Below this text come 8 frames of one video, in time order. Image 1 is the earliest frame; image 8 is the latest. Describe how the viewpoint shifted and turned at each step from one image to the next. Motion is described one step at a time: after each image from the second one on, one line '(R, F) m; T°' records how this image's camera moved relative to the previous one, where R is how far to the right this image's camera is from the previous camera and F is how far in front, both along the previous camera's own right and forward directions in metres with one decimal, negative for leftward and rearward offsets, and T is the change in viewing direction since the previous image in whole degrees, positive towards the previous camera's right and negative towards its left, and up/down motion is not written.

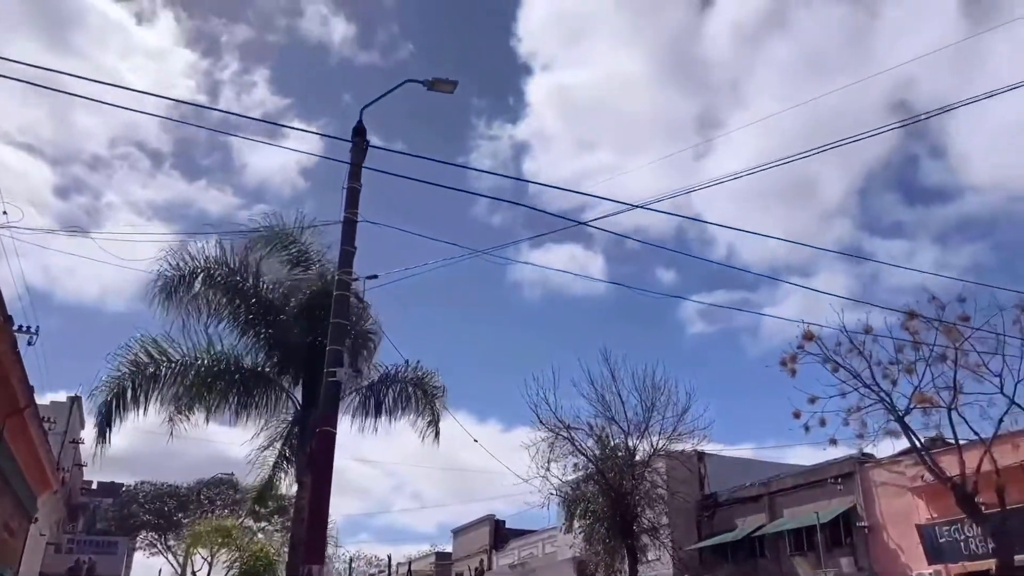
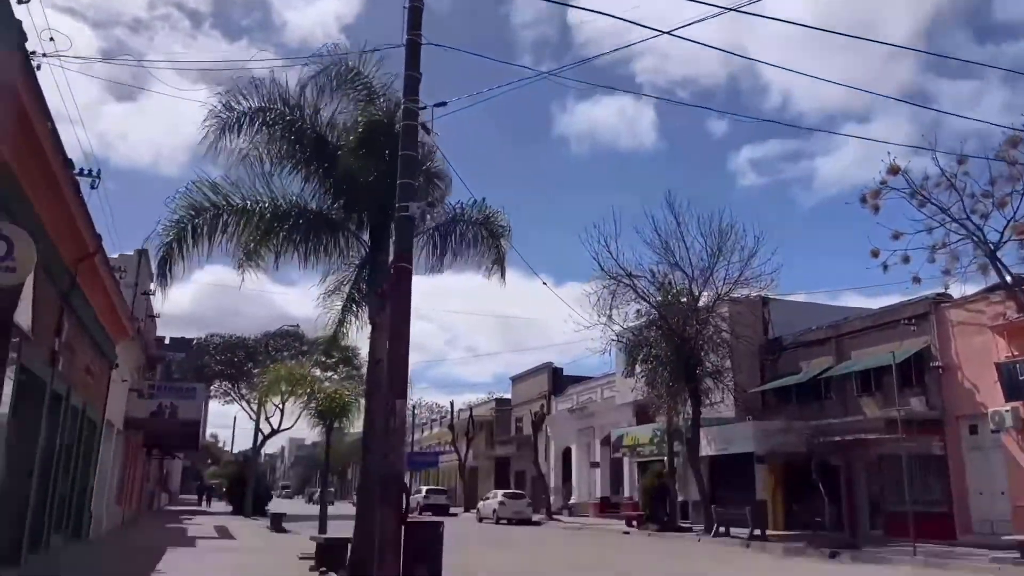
(-0.4, +0.7) m; -4°
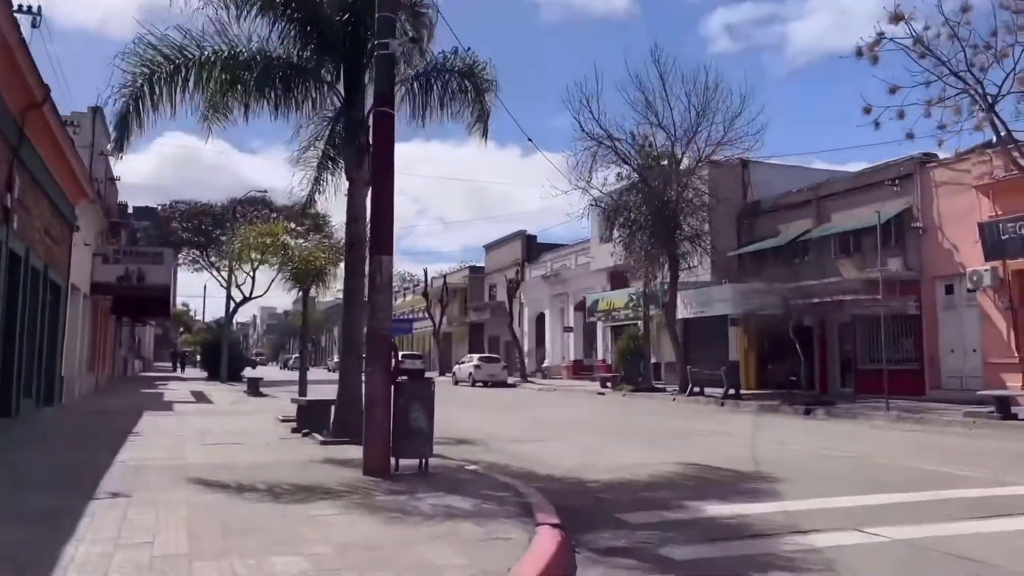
(-0.3, +0.7) m; +2°
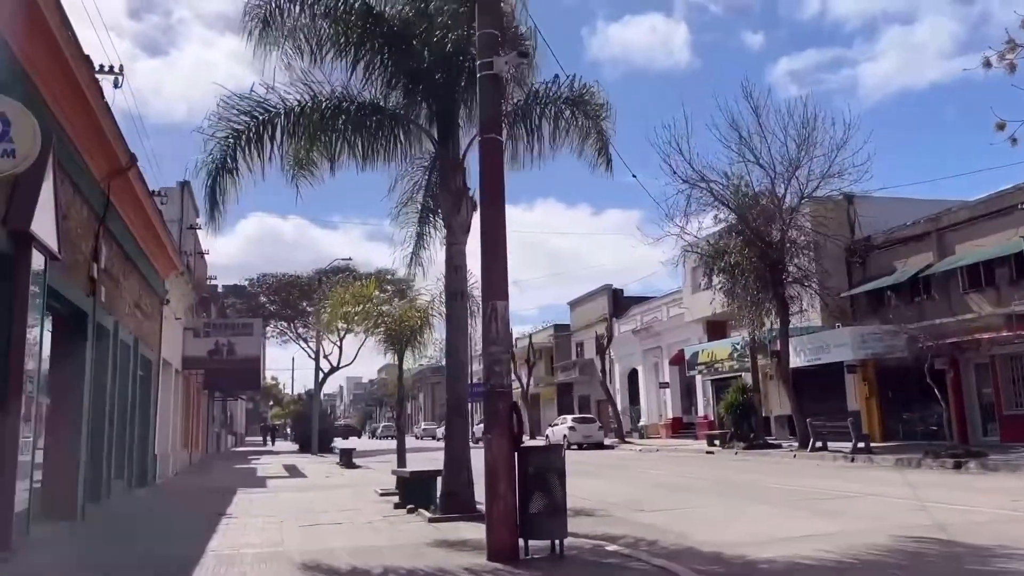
(-0.6, +1.4) m; -5°
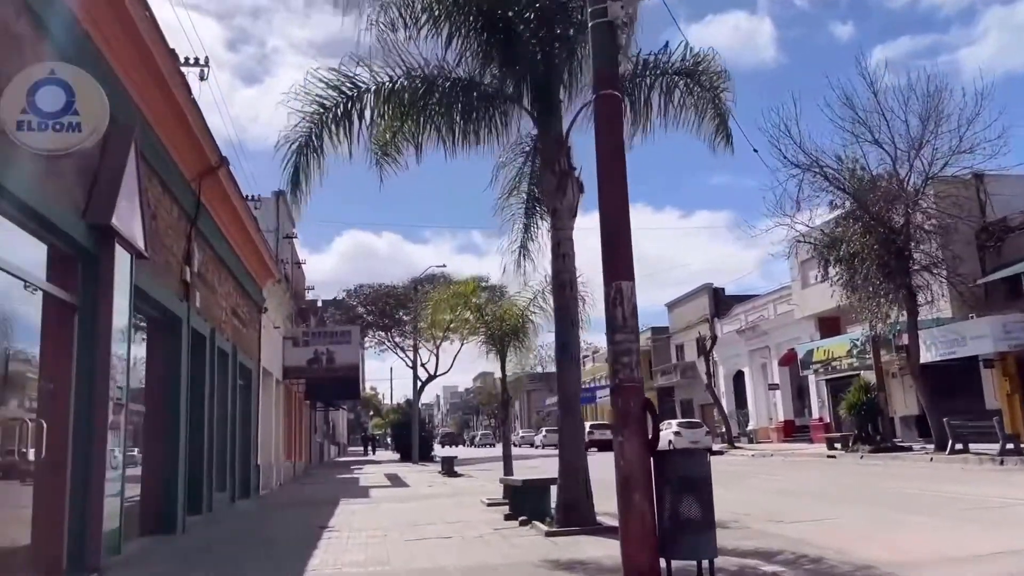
(-0.3, +1.1) m; -6°
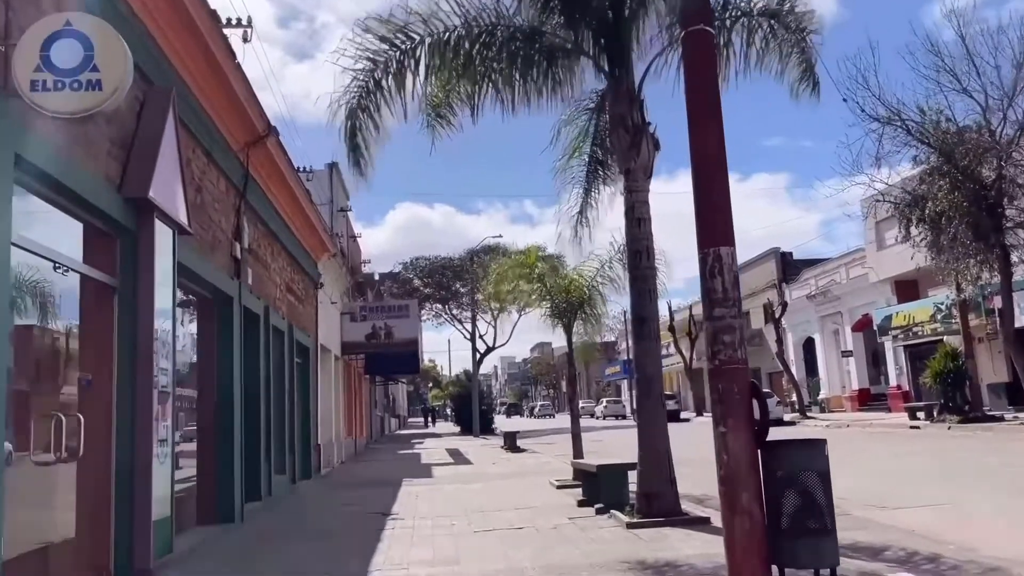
(-0.2, +0.9) m; -4°
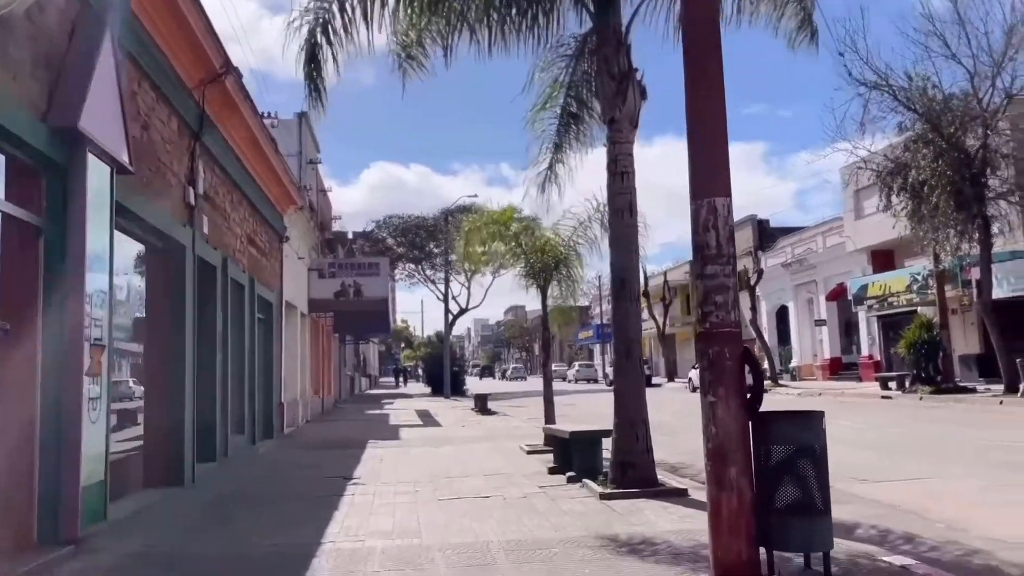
(0.0, +0.6) m; +2°
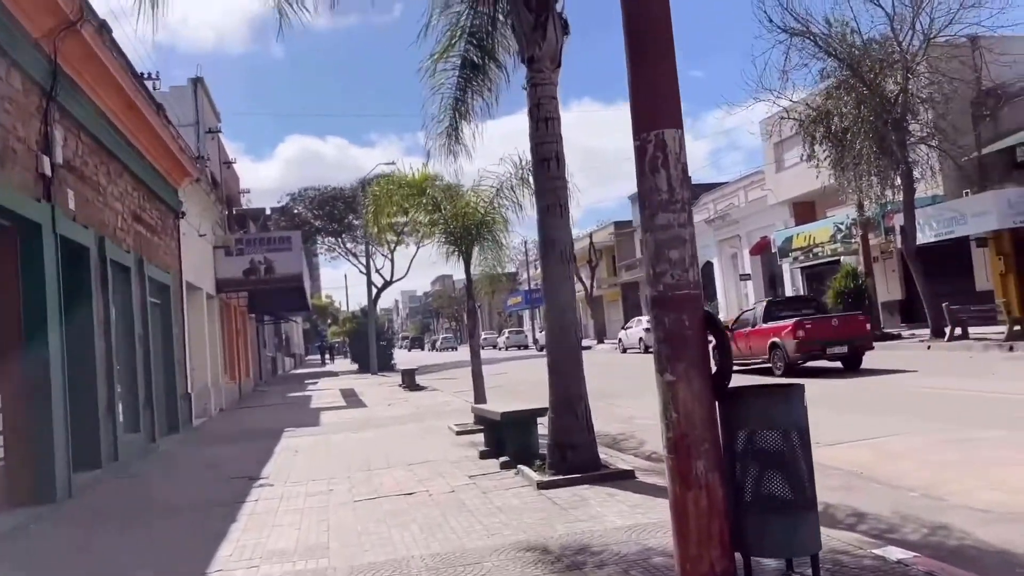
(+0.1, +1.1) m; +5°
